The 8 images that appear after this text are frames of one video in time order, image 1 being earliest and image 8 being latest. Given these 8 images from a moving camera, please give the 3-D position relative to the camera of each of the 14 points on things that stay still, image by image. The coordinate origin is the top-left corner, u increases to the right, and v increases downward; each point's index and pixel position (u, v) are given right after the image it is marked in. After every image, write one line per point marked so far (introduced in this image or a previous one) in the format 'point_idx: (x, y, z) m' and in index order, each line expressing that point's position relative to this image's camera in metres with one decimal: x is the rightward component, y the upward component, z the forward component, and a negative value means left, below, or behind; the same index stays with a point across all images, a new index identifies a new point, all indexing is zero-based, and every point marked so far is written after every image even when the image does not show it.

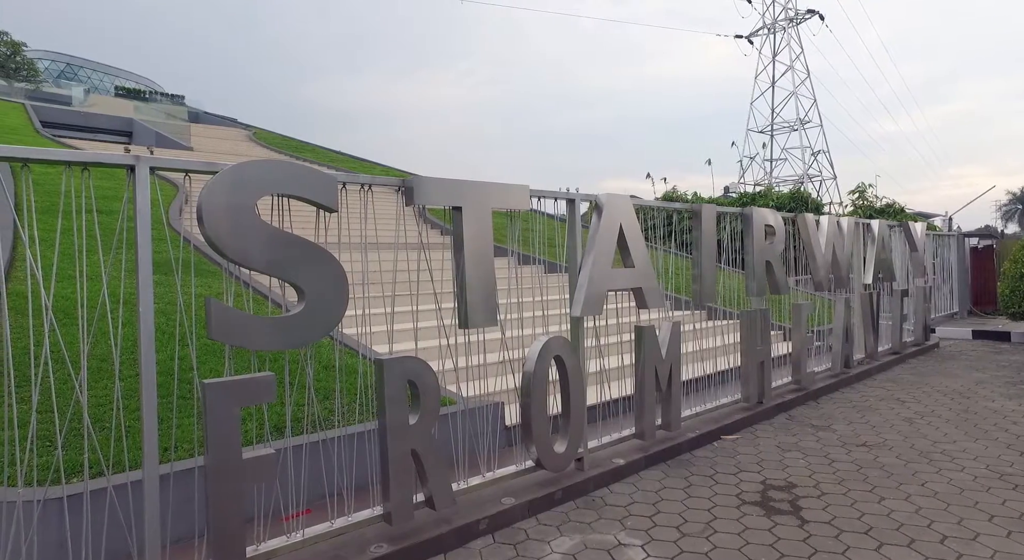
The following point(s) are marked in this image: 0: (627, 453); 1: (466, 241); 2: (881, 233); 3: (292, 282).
0: (+0.8, -1.3, +4.2) m
1: (-0.2, +0.2, +3.2) m
2: (+4.9, +0.6, +7.6) m
3: (-1.0, 0.0, +2.6) m
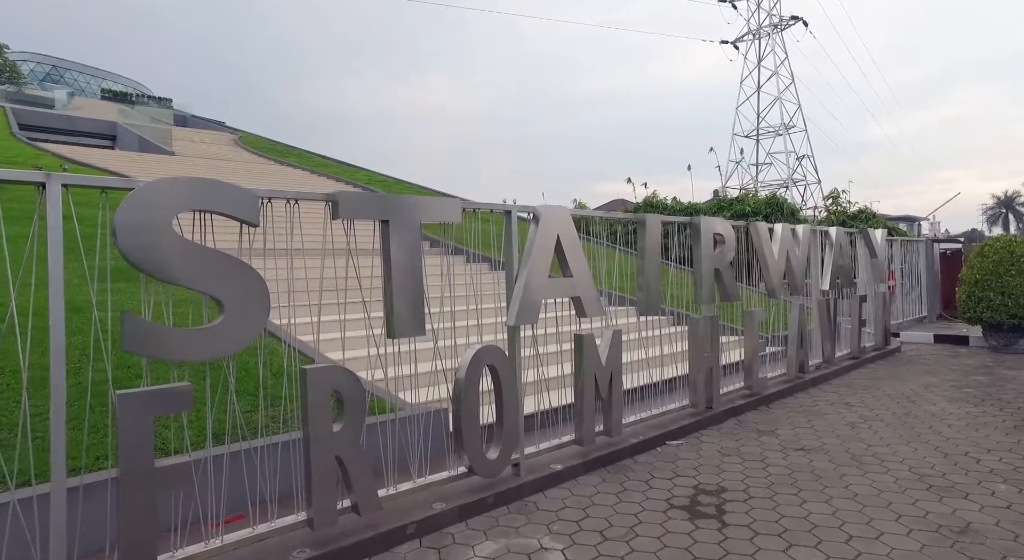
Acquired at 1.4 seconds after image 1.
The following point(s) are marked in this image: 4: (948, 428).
0: (+0.4, -1.3, +4.3) m
1: (-0.7, +0.2, +3.3) m
2: (+4.4, +0.5, +7.7) m
3: (-1.4, -0.1, +2.7) m
4: (+3.9, -1.3, +5.2) m
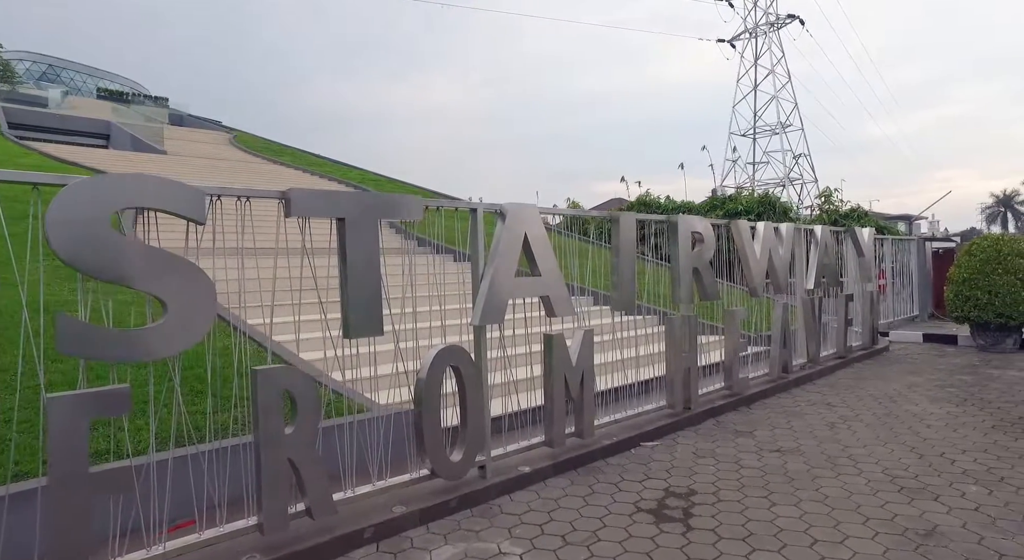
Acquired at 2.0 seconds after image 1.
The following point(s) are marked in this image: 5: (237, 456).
0: (+0.2, -1.3, +4.2) m
1: (-0.9, +0.2, +3.2) m
2: (+4.2, +0.6, +7.7) m
3: (-1.6, -0.1, +2.6) m
4: (+3.7, -1.3, +5.1) m
5: (-1.5, -0.9, +3.0) m
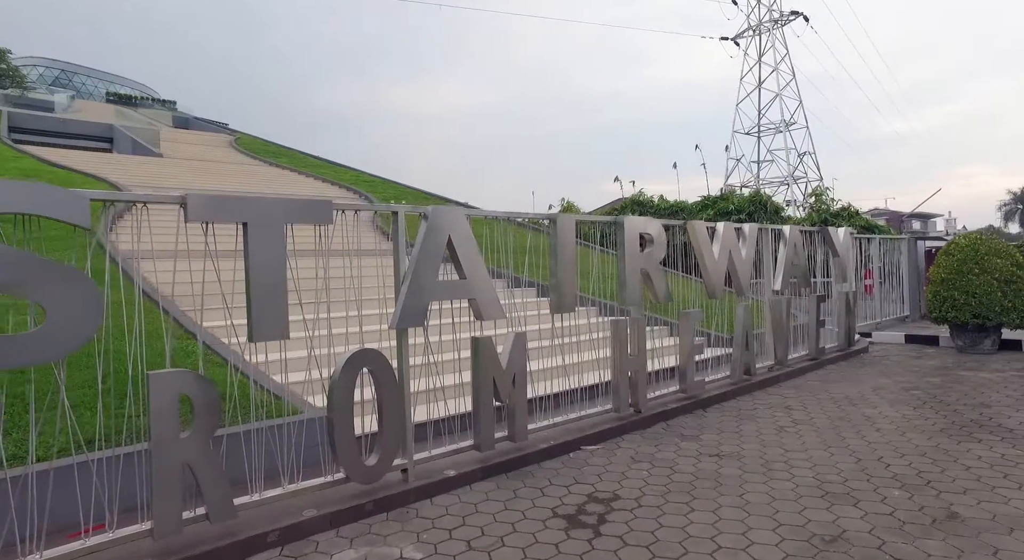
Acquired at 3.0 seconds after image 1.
0: (-0.4, -1.3, +4.2) m
1: (-1.4, +0.1, +3.2) m
2: (+3.7, +0.5, +7.6) m
3: (-2.2, -0.1, +2.6) m
4: (+3.2, -1.3, +5.0) m
5: (-2.0, -1.0, +3.1) m
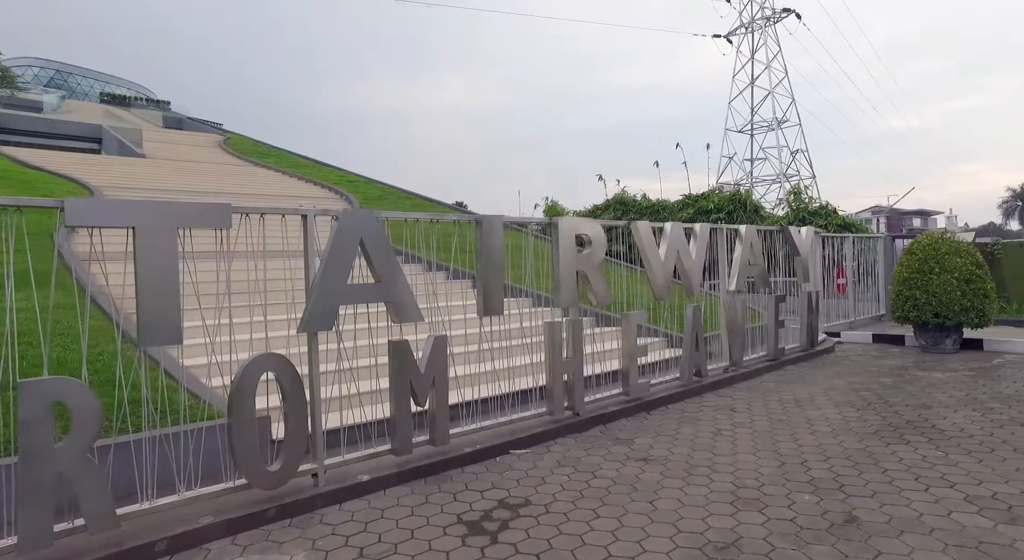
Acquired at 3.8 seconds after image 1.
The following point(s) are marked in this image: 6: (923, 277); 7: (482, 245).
0: (-1.0, -1.4, +4.1) m
1: (-2.1, +0.1, +3.2) m
2: (+3.1, +0.5, +7.5) m
3: (-2.8, -0.1, +2.6) m
4: (+2.6, -1.4, +5.0) m
5: (-2.6, -1.0, +3.0) m
6: (+5.9, 0.0, +8.3) m
7: (-0.2, +0.3, +4.8) m
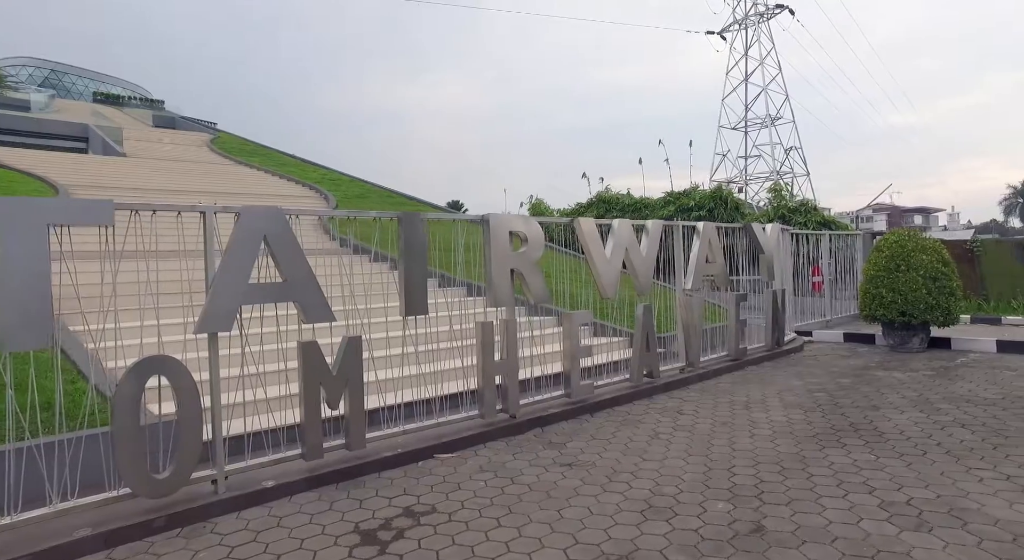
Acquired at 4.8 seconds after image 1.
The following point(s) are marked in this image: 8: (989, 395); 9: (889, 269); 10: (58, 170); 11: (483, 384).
0: (-1.6, -1.4, +4.0) m
1: (-2.7, +0.1, +3.0) m
2: (+2.5, +0.6, +7.4) m
3: (-3.4, -0.1, +2.5) m
4: (+2.0, -1.3, +4.8) m
5: (-3.2, -1.0, +2.9) m
6: (+5.3, +0.1, +8.1) m
7: (-0.9, +0.3, +4.6) m
8: (+4.7, -1.2, +5.7) m
9: (+5.4, +0.2, +8.2) m
10: (-11.6, +2.8, +14.7) m
11: (-0.2, -0.9, +5.1) m
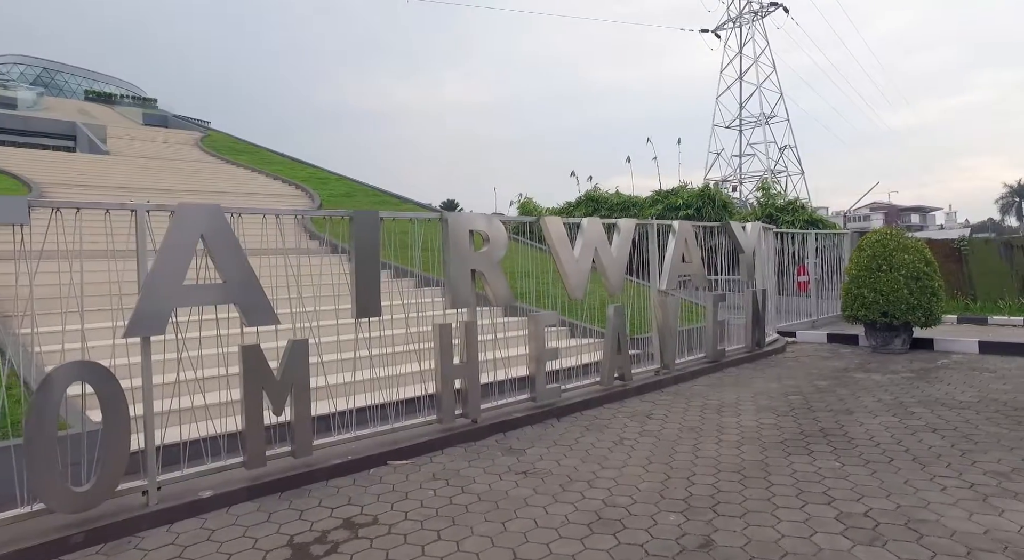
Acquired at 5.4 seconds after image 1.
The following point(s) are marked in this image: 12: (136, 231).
0: (-1.9, -1.4, +3.8) m
1: (-3.0, +0.1, +2.8) m
2: (+2.2, +0.6, +7.2) m
3: (-3.7, -0.1, +2.3) m
4: (+1.6, -1.3, +4.7) m
5: (-3.6, -1.0, +2.7) m
6: (+5.0, +0.1, +8.0) m
7: (-1.2, +0.3, +4.5) m
8: (+4.4, -1.2, +5.6) m
9: (+5.0, +0.2, +8.0) m
10: (-12.0, +2.8, +14.5) m
11: (-0.6, -0.9, +4.9) m
12: (-2.4, +0.3, +3.6) m
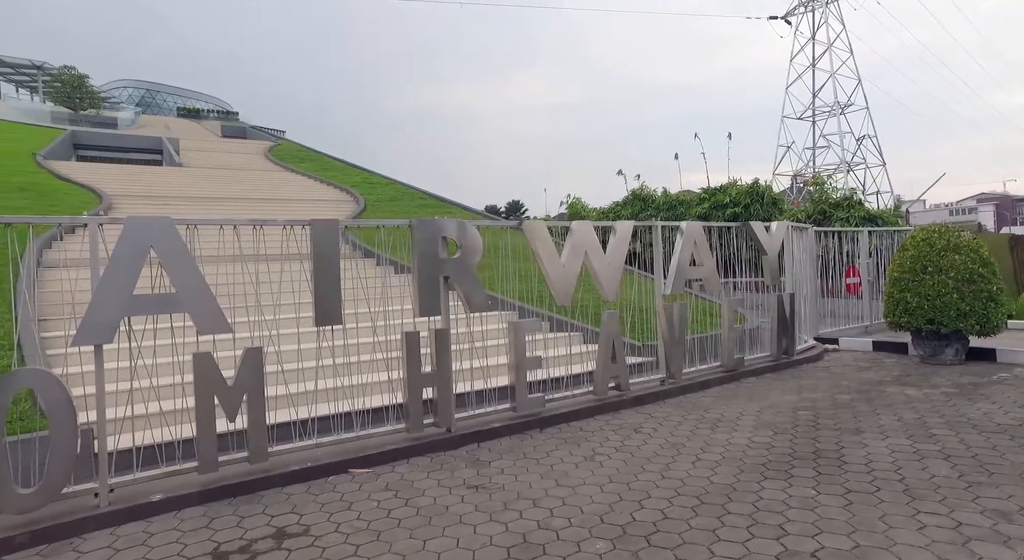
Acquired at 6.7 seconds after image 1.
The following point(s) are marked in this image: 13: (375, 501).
0: (-2.3, -1.4, +3.9) m
1: (-3.5, 0.0, +3.1) m
2: (+2.2, +0.5, +6.8) m
3: (-4.3, -0.2, +2.6) m
4: (+1.3, -1.4, +4.3) m
5: (-4.1, -1.1, +3.0) m
6: (+5.1, 0.0, +7.2) m
7: (-1.5, +0.2, +4.5) m
8: (+4.2, -1.2, +4.9) m
9: (+5.1, +0.1, +7.2) m
10: (-11.0, +2.7, +15.8) m
11: (-0.9, -1.0, +4.9) m
12: (-2.8, +0.2, +3.8) m
13: (-0.9, -1.5, +4.0) m
